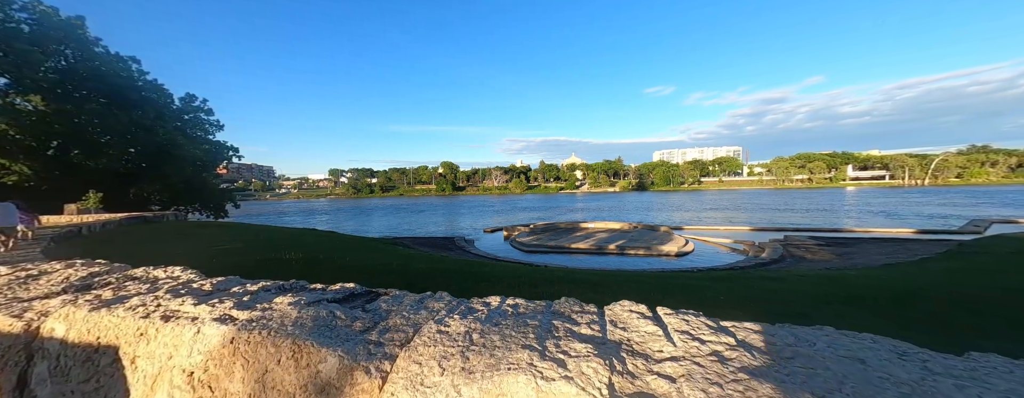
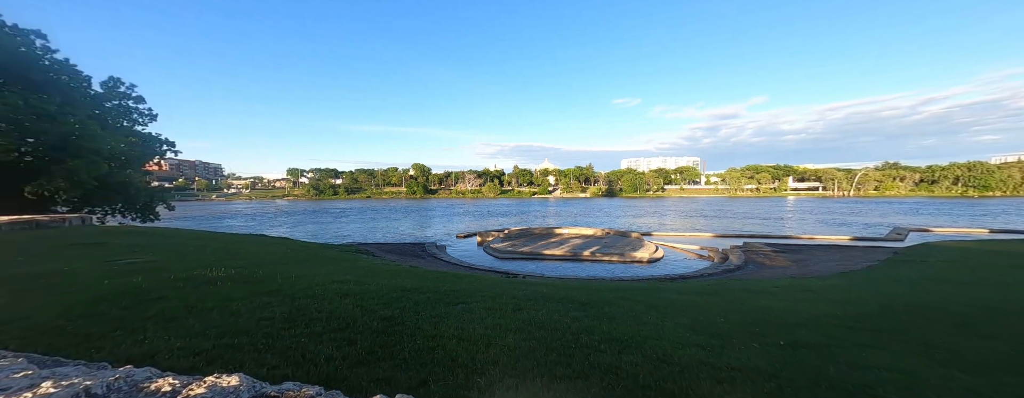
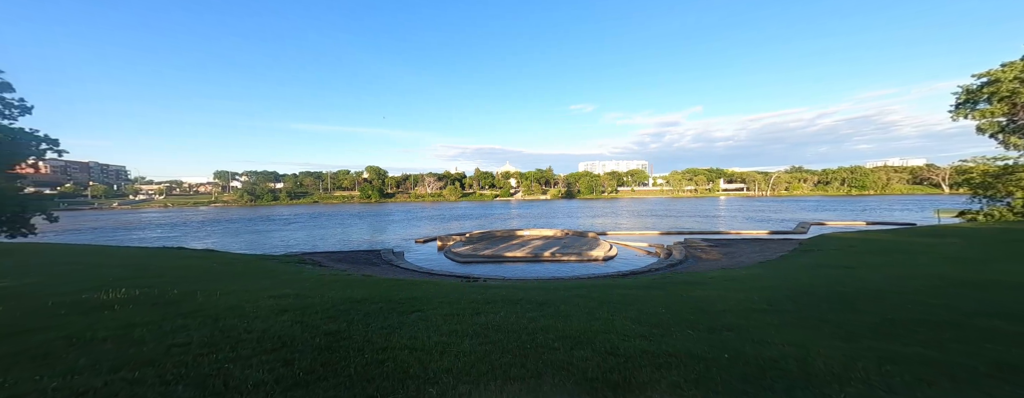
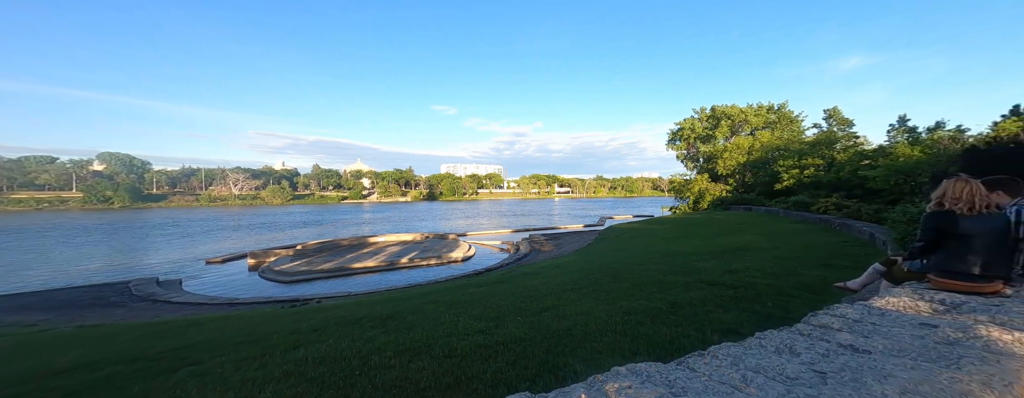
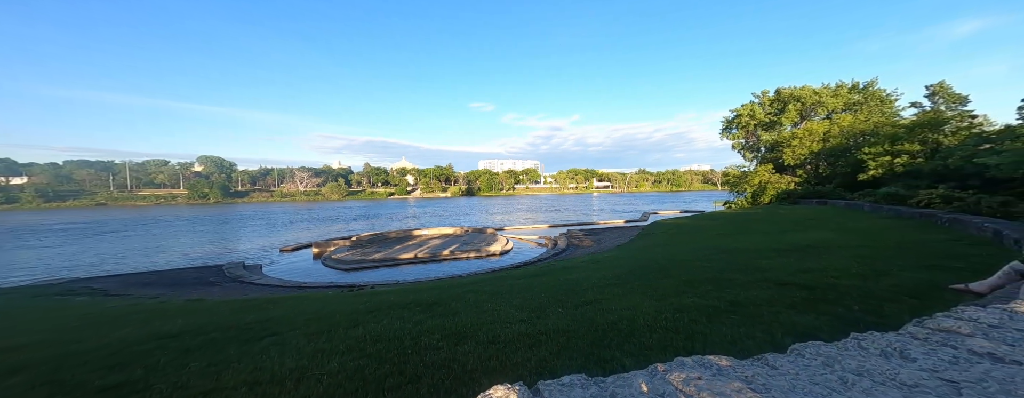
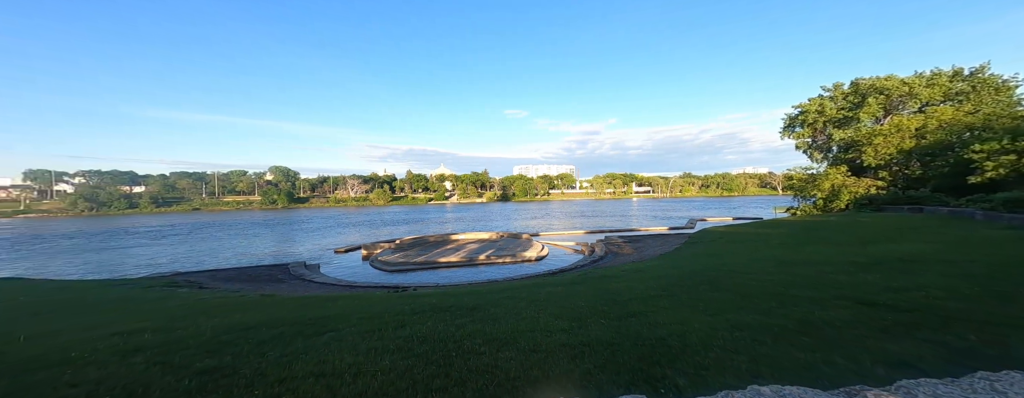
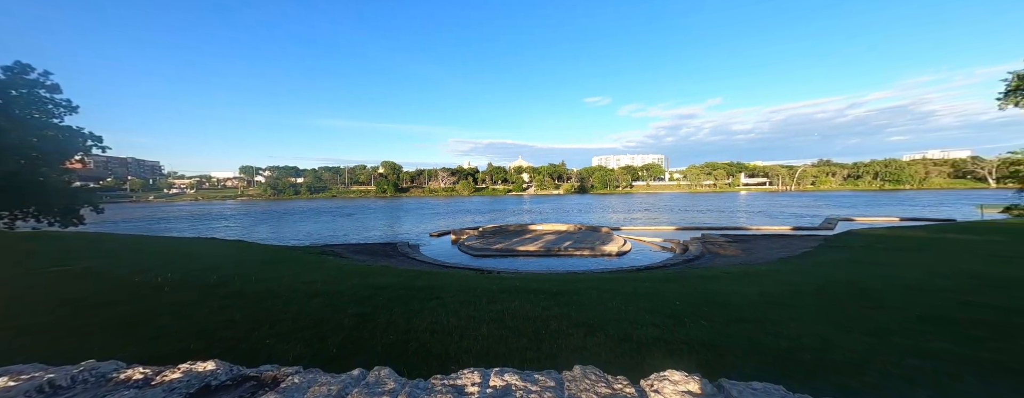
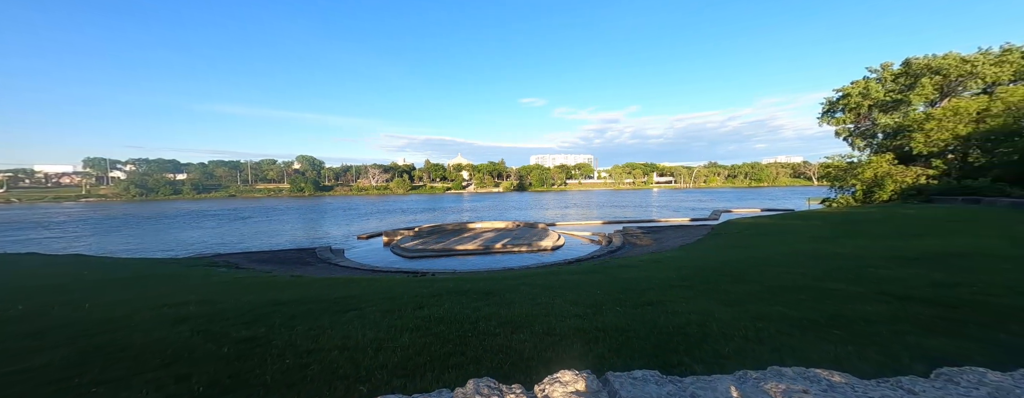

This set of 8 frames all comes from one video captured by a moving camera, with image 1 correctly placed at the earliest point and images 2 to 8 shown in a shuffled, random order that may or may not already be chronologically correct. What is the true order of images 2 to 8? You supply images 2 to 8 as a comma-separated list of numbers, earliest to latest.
7, 8, 5, 4, 6, 3, 2
